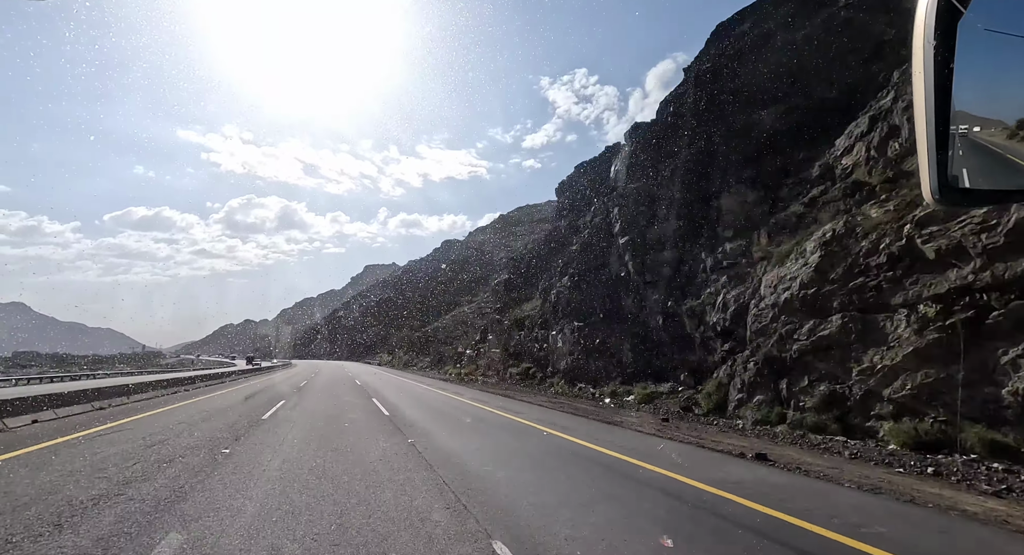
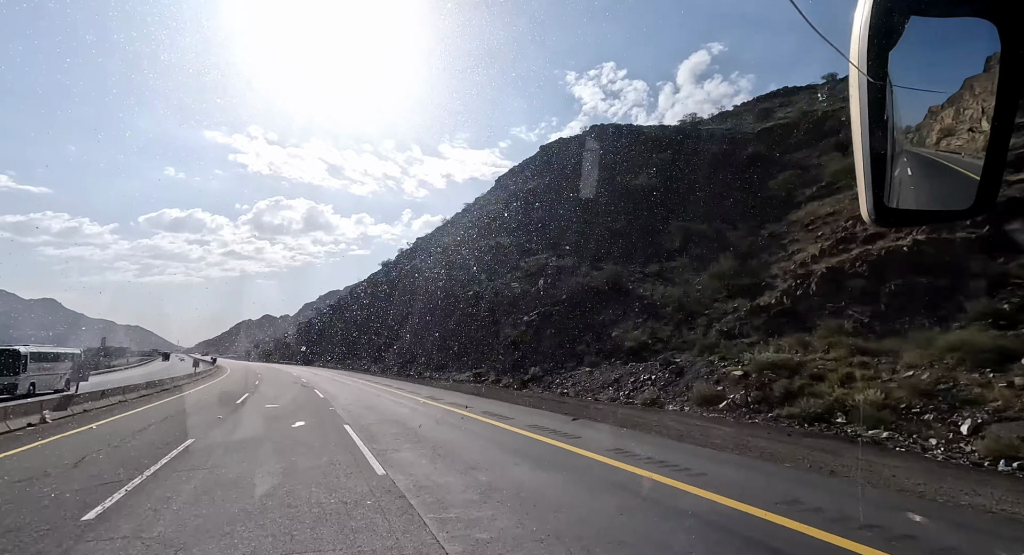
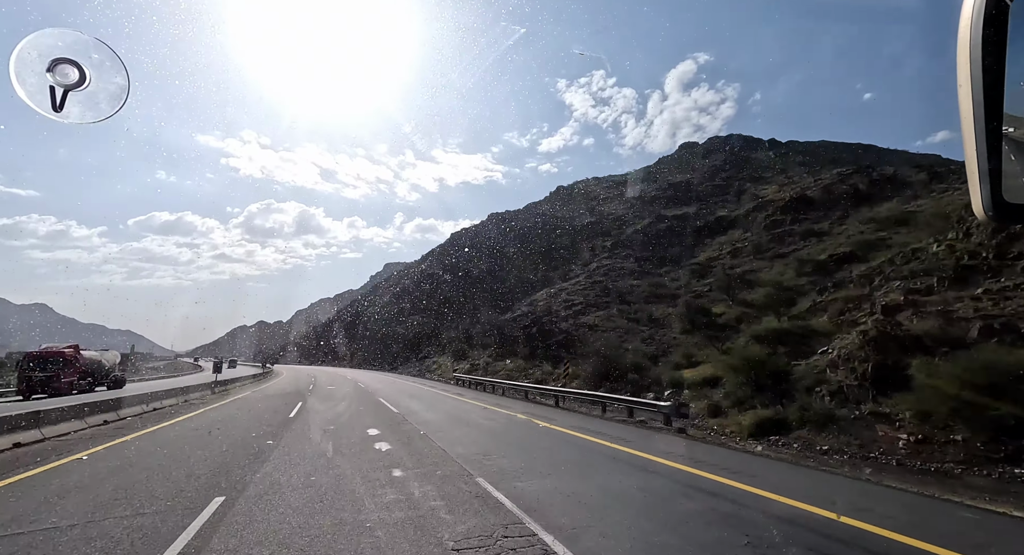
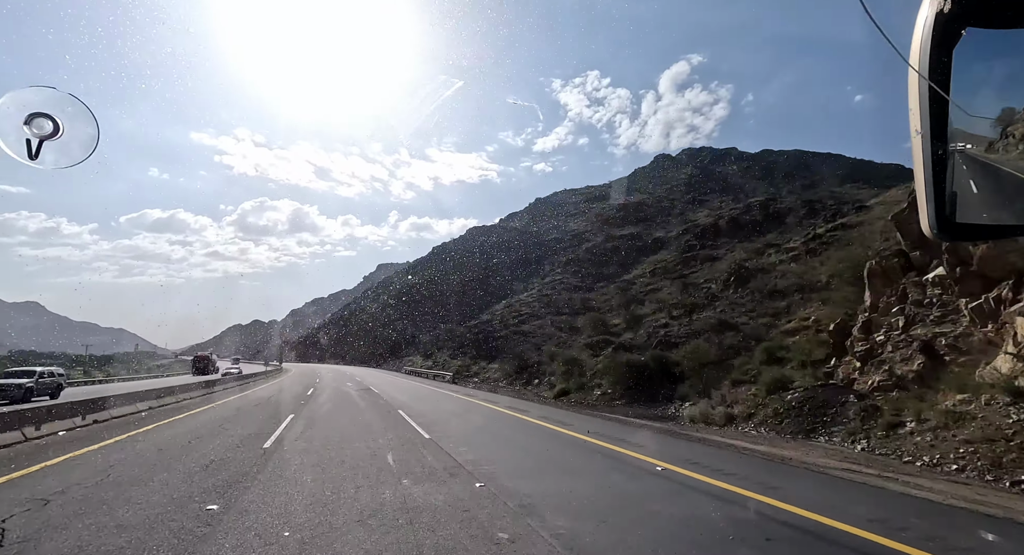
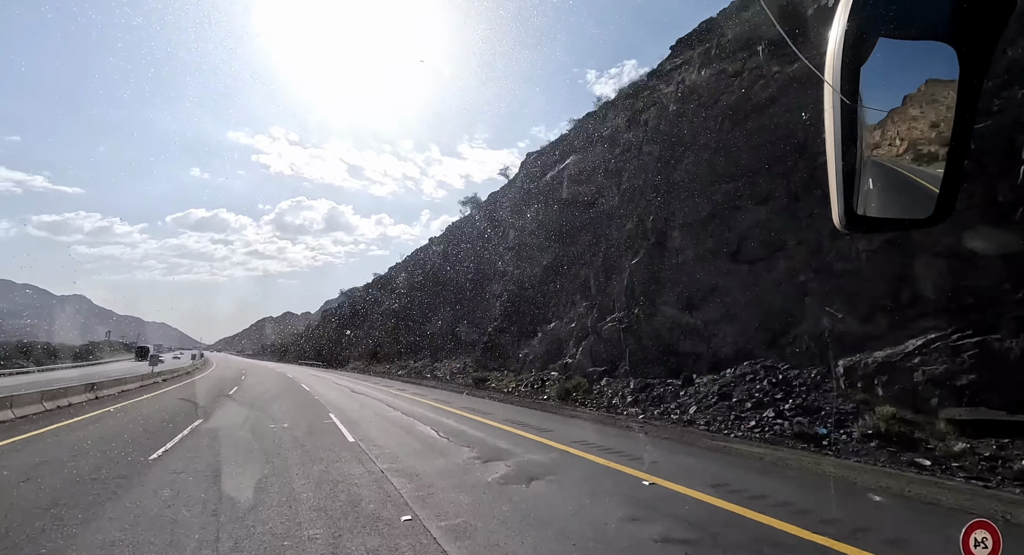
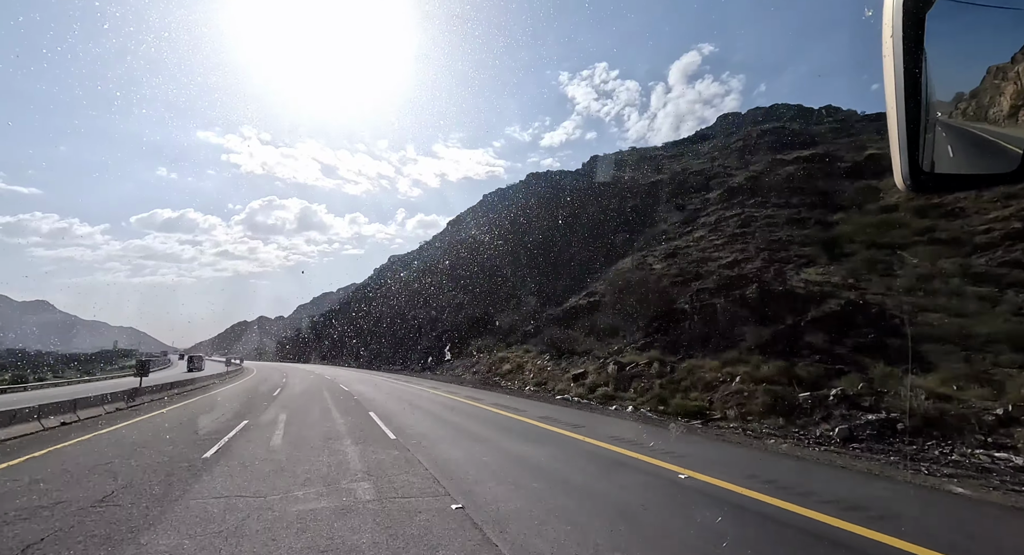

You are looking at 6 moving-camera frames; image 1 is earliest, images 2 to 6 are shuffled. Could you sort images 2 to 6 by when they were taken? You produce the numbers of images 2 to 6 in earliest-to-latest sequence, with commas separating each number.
4, 3, 6, 2, 5
